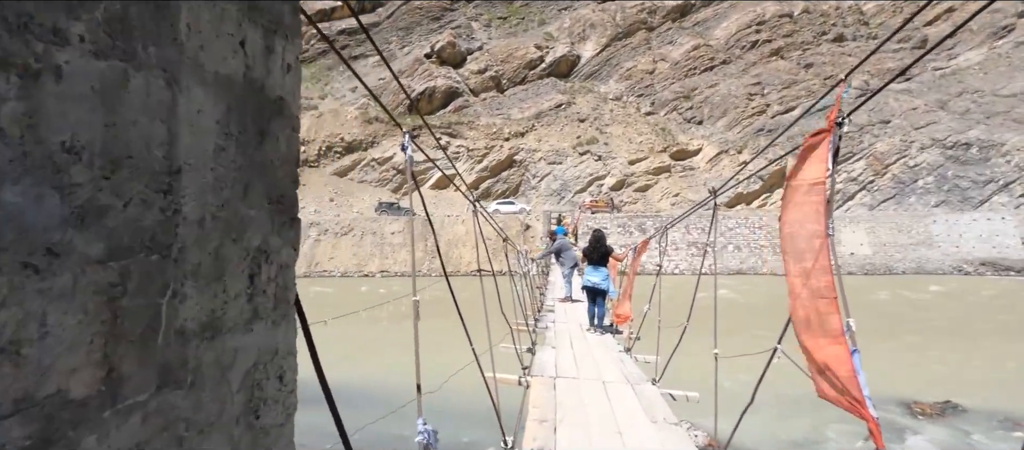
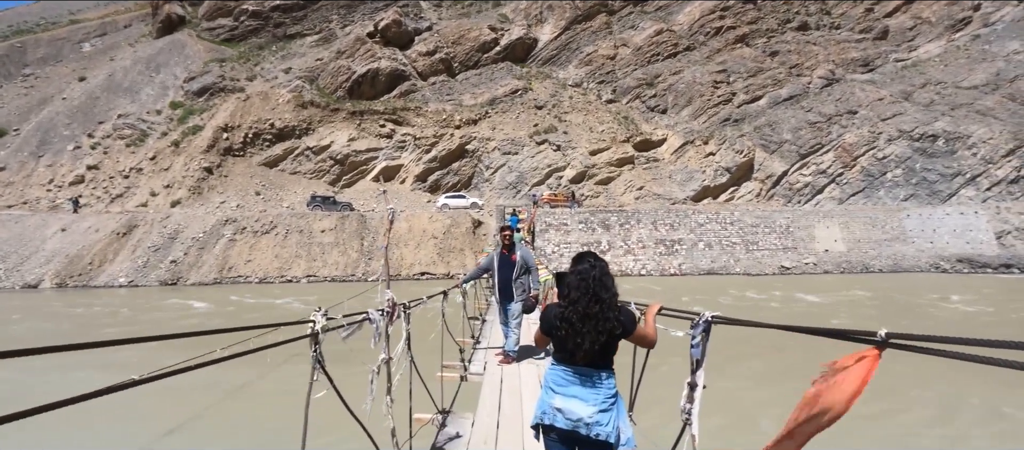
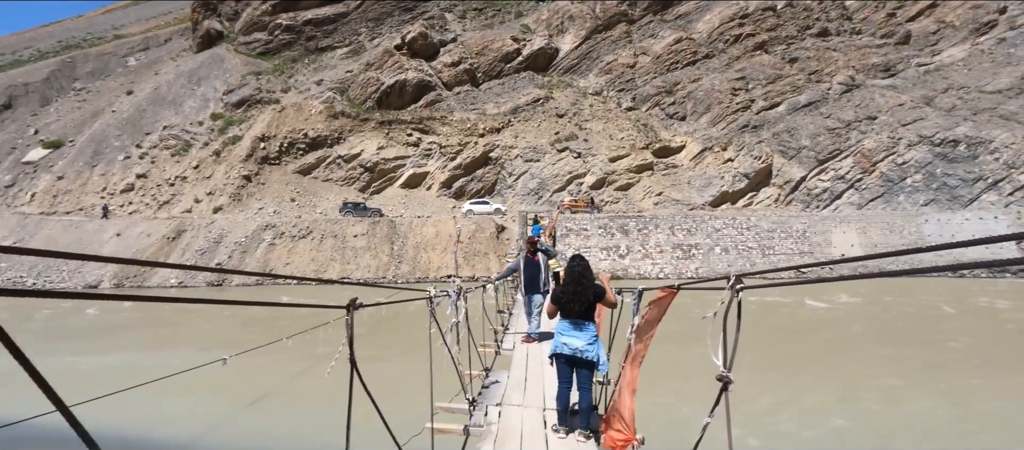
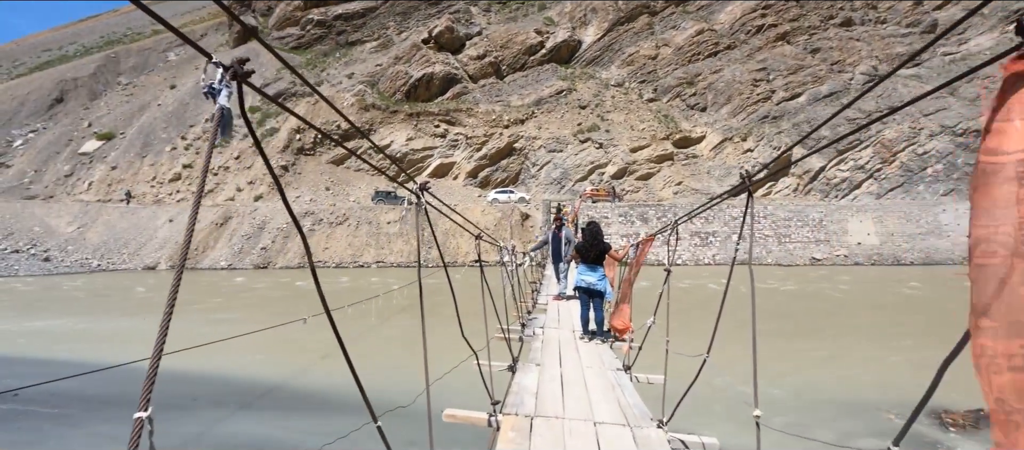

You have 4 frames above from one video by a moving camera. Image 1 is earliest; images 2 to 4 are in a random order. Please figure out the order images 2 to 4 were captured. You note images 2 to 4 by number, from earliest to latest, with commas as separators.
4, 3, 2
